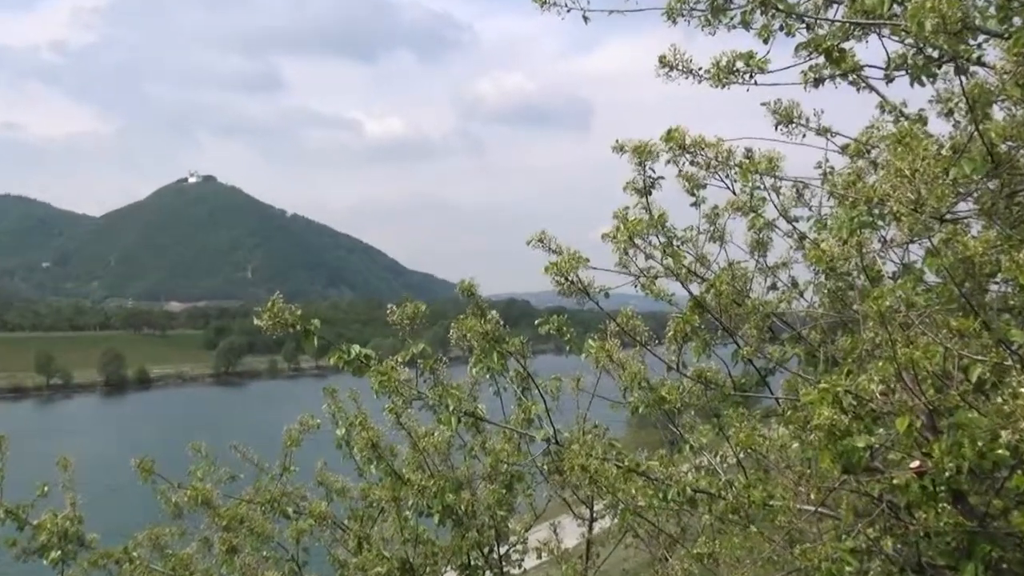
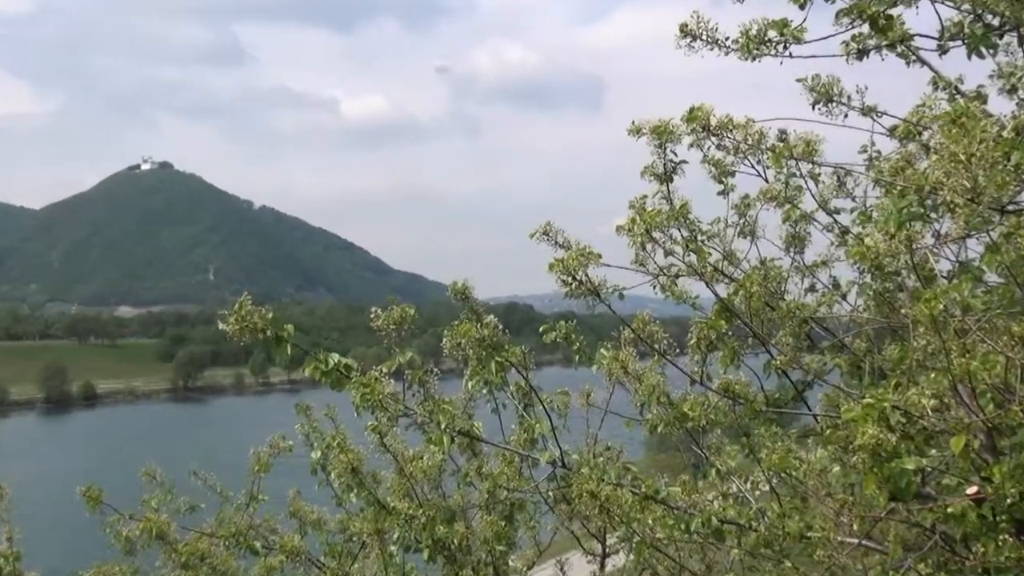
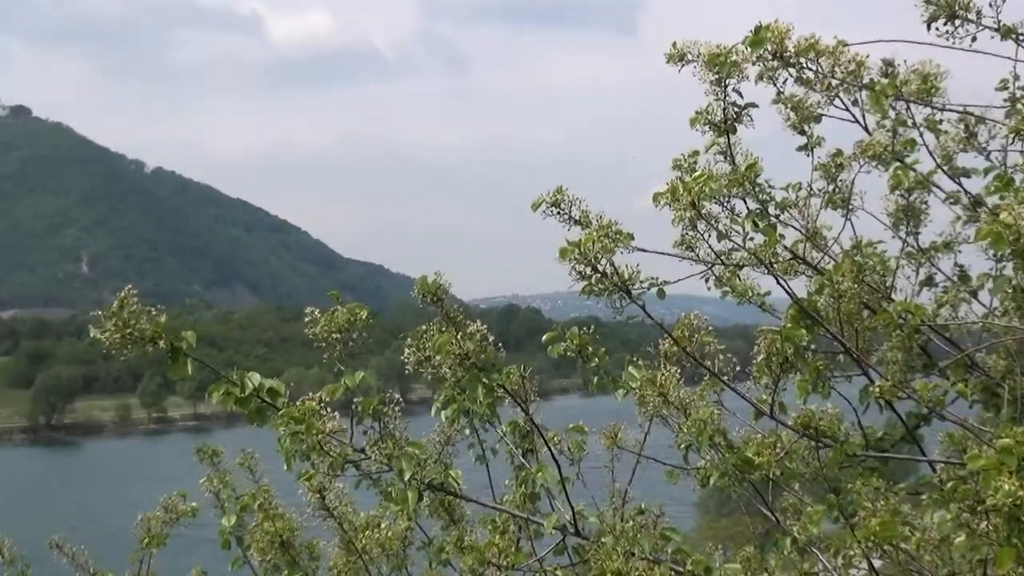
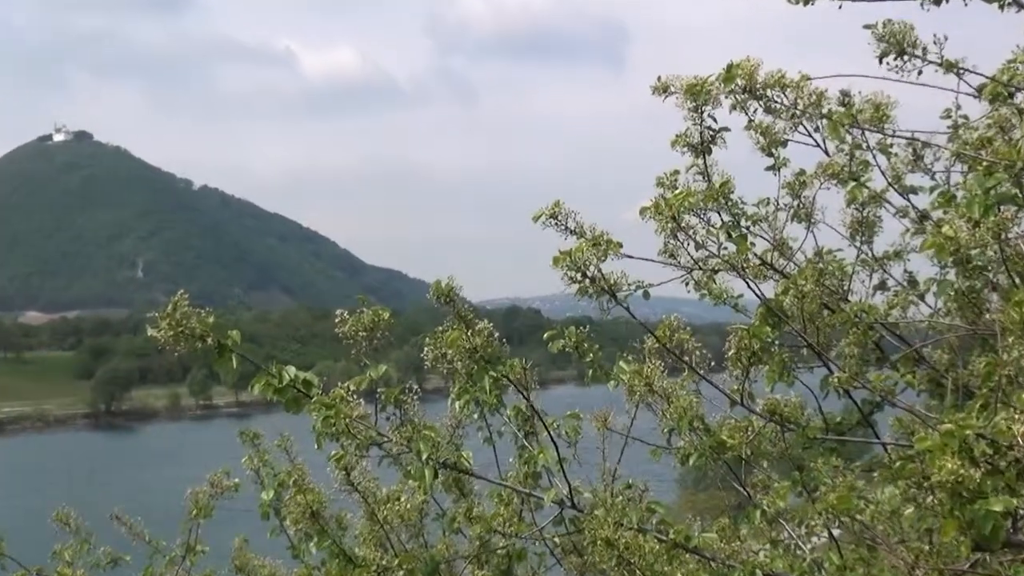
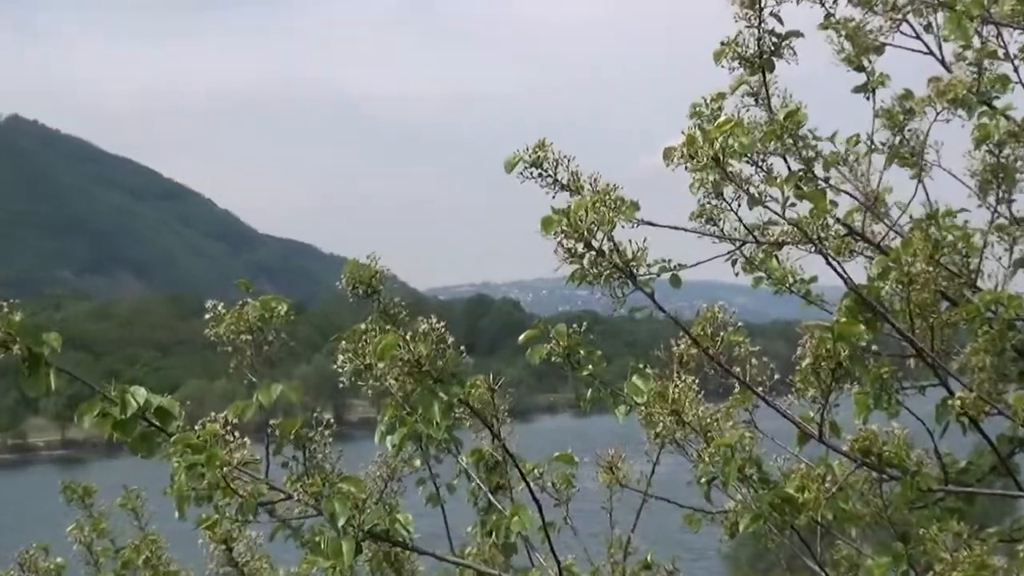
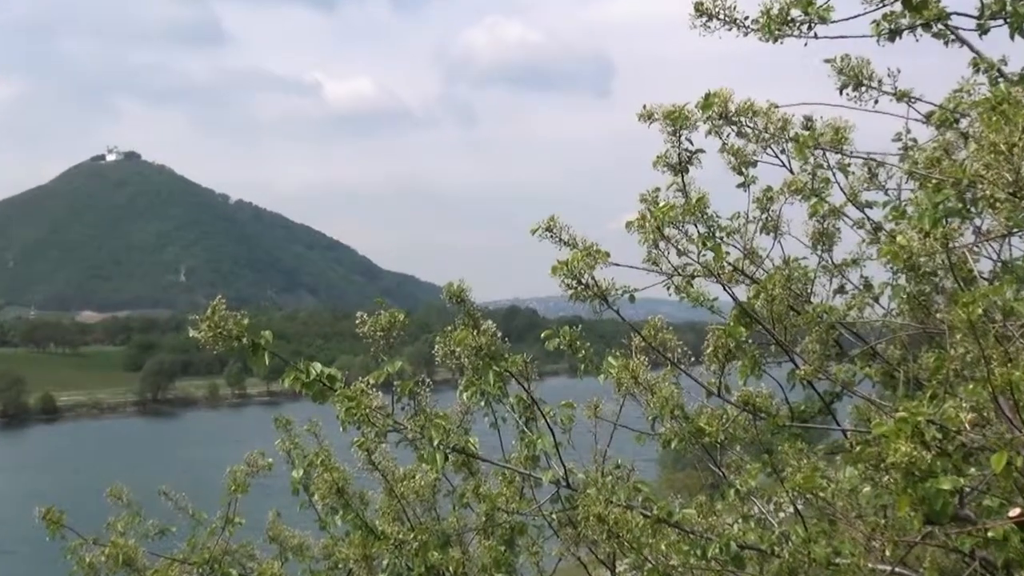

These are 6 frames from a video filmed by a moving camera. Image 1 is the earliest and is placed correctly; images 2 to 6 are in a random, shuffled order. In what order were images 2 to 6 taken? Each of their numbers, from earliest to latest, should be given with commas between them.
2, 6, 4, 3, 5
